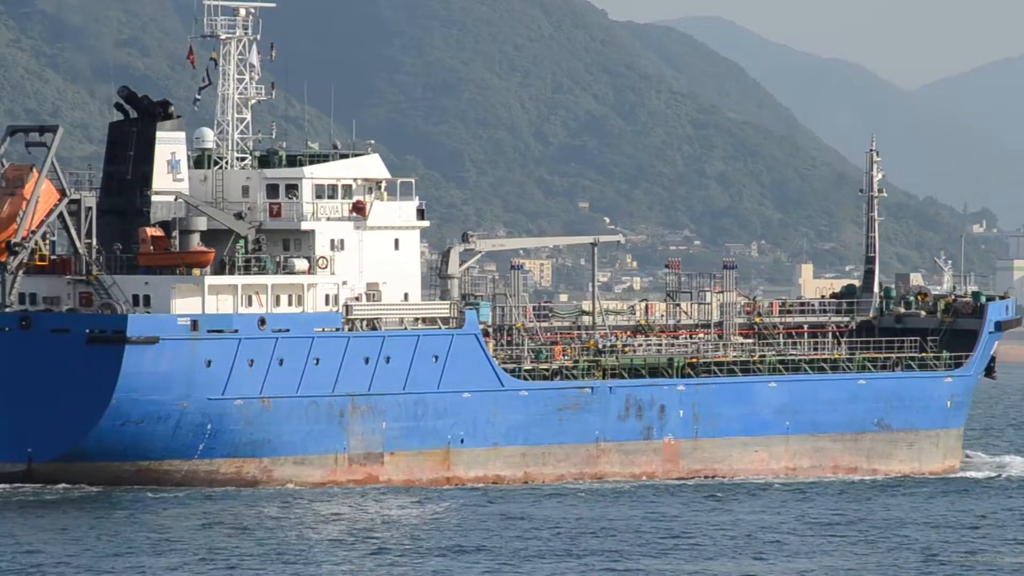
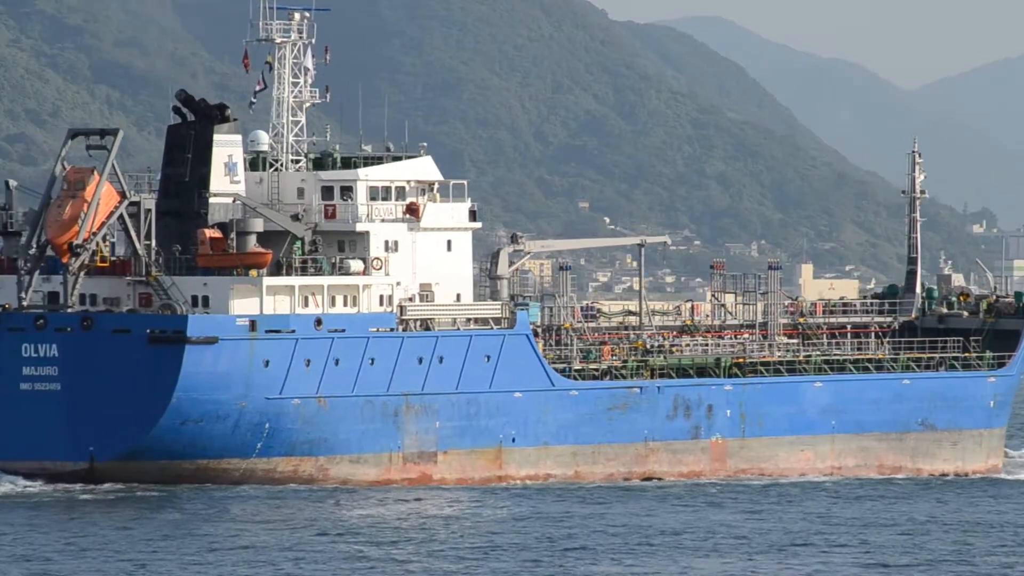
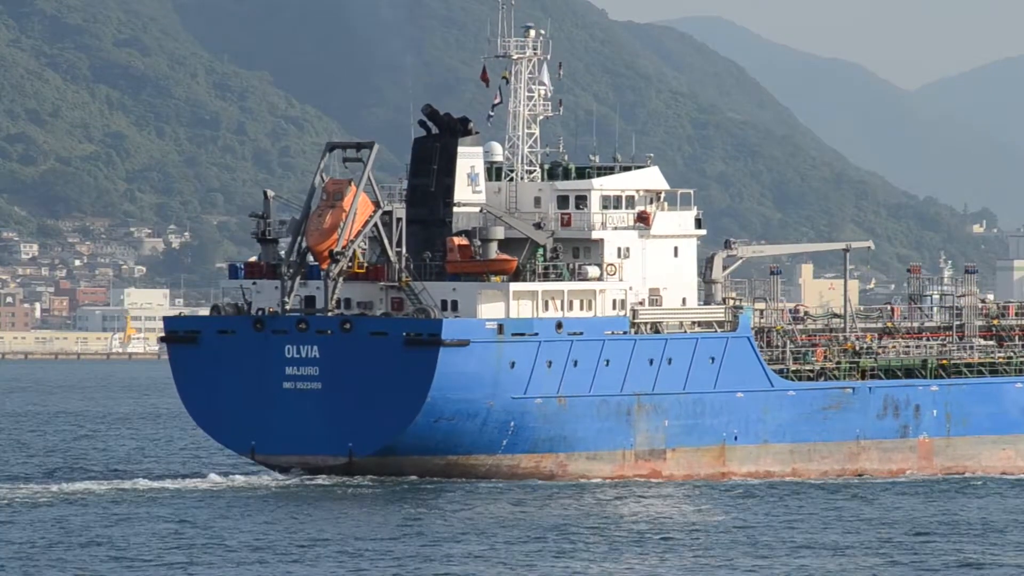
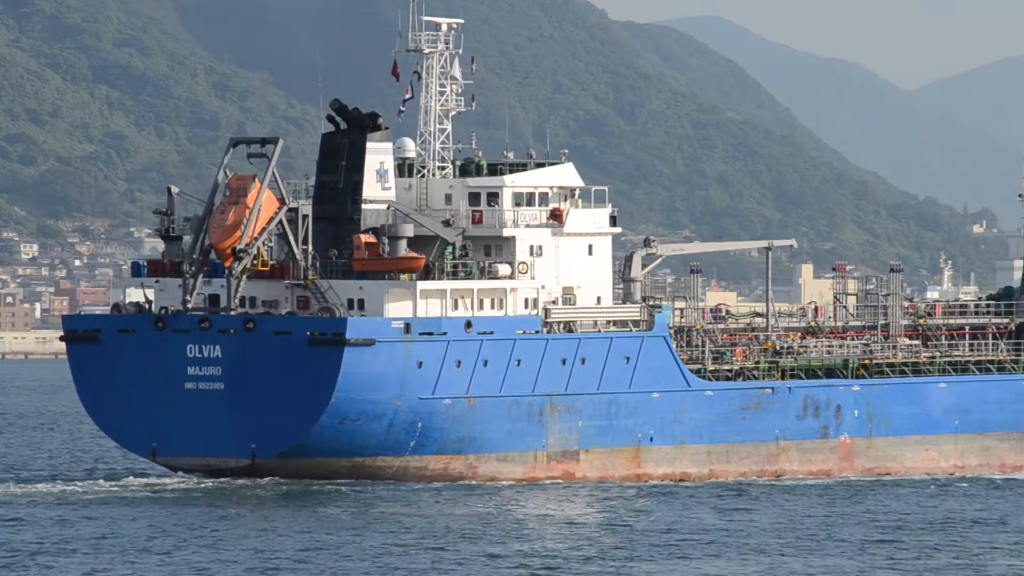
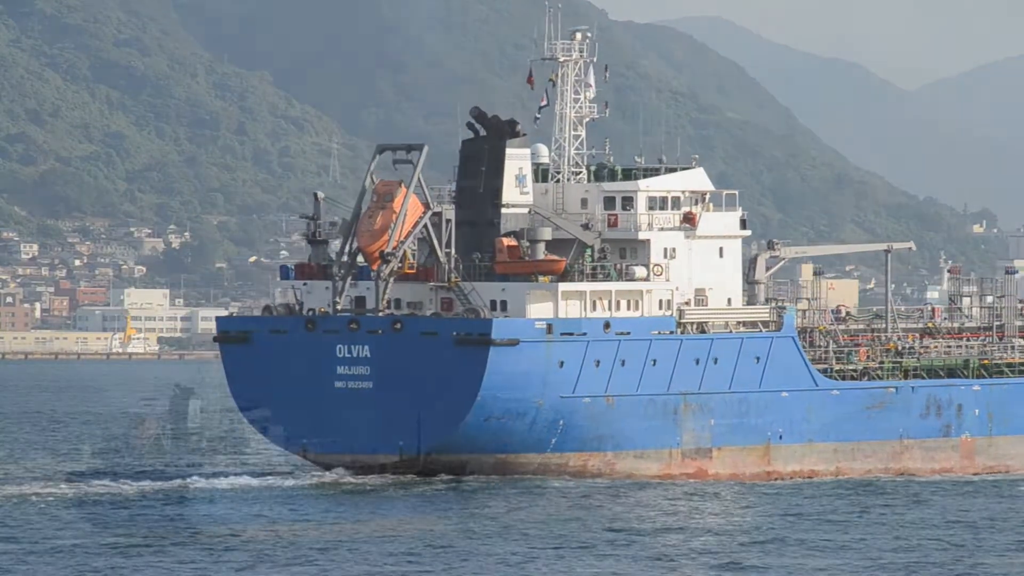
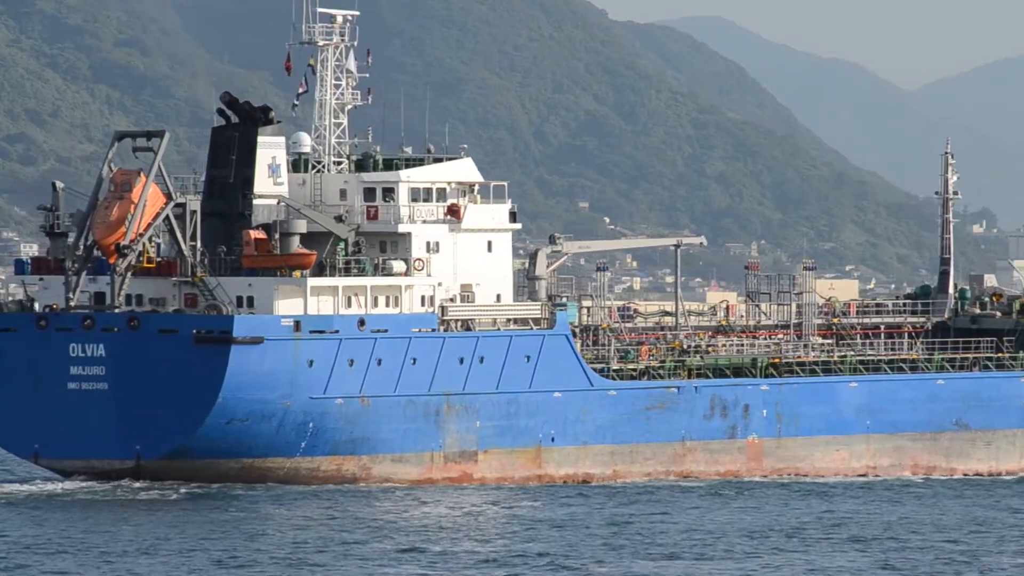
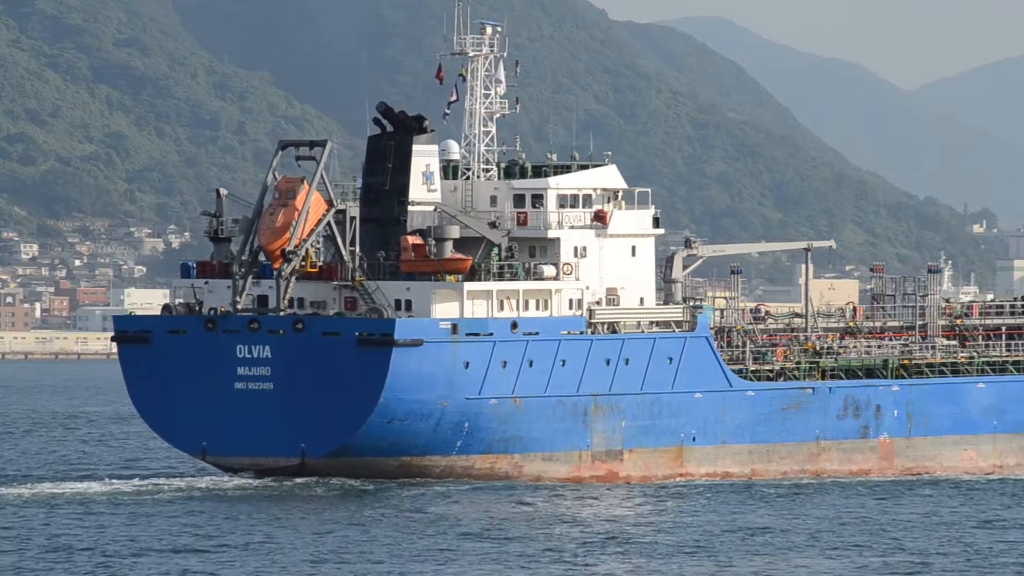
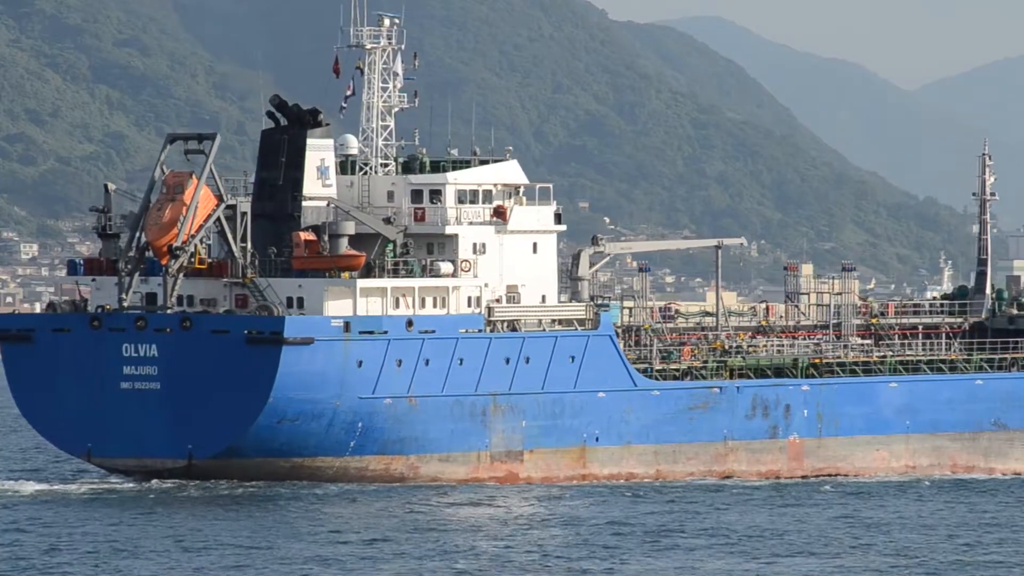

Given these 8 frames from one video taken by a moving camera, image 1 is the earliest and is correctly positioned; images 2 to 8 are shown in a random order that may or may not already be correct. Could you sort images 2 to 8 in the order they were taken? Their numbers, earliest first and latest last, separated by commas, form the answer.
2, 6, 8, 4, 7, 3, 5
